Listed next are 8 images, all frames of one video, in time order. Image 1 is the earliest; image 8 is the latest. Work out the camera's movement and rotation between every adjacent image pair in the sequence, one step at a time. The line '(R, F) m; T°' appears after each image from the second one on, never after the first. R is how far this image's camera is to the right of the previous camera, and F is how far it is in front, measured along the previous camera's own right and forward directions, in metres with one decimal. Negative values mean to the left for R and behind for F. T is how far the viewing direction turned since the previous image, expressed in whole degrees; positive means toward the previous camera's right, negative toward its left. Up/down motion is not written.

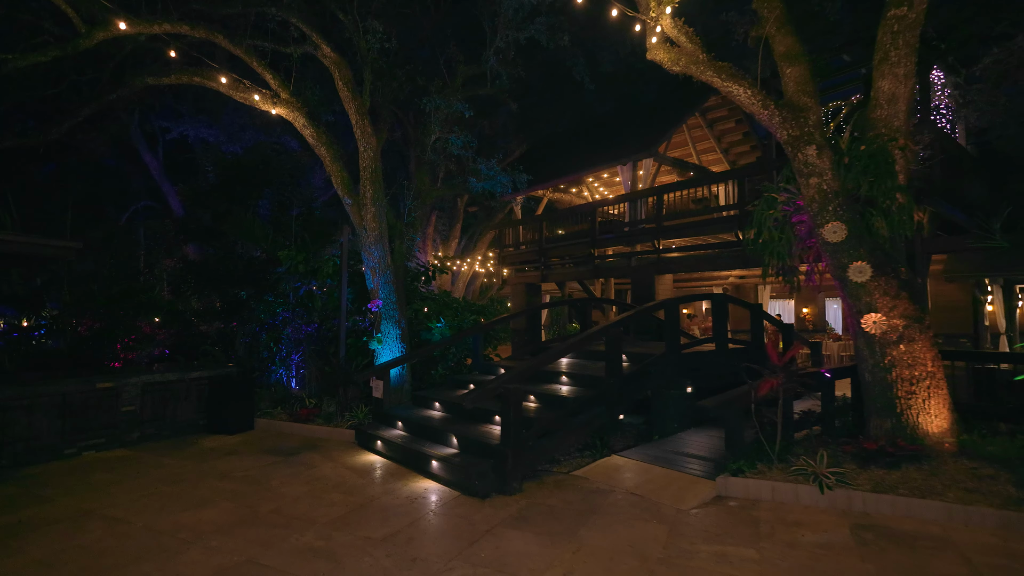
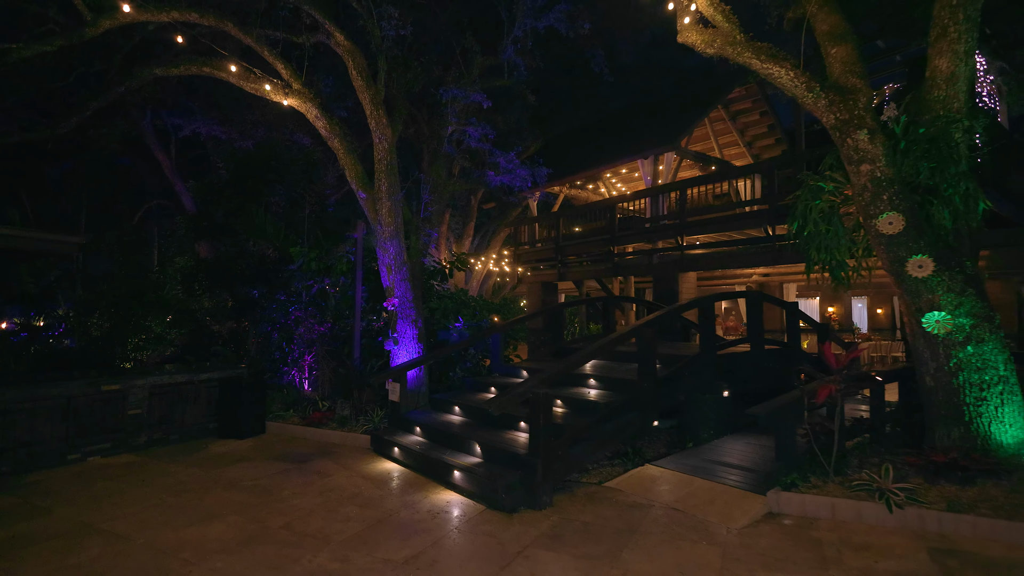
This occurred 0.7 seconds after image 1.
(-0.2, +0.4) m; -1°
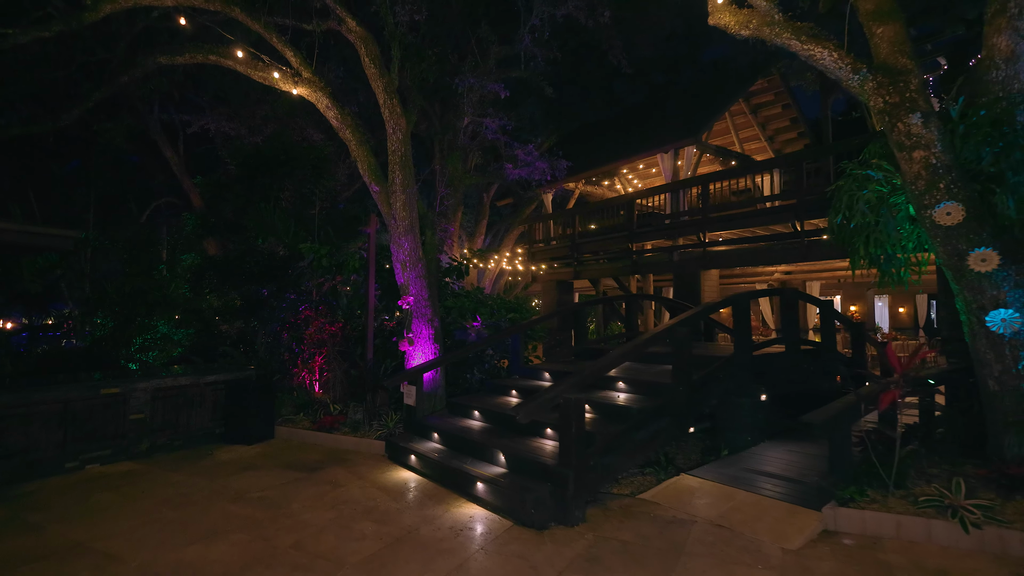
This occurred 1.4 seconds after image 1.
(-0.2, +0.3) m; -1°
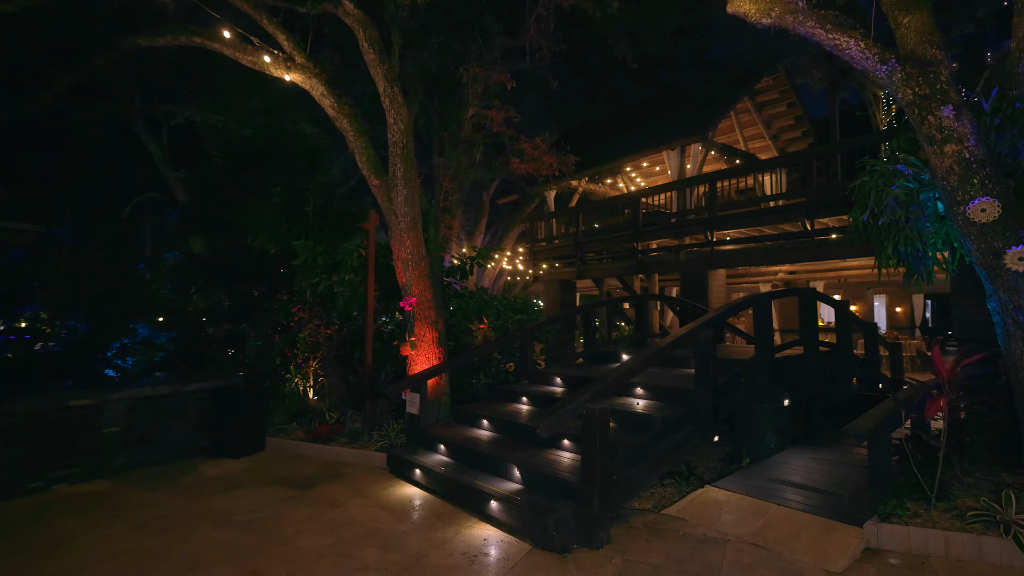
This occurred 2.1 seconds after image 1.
(-0.2, +0.3) m; +1°
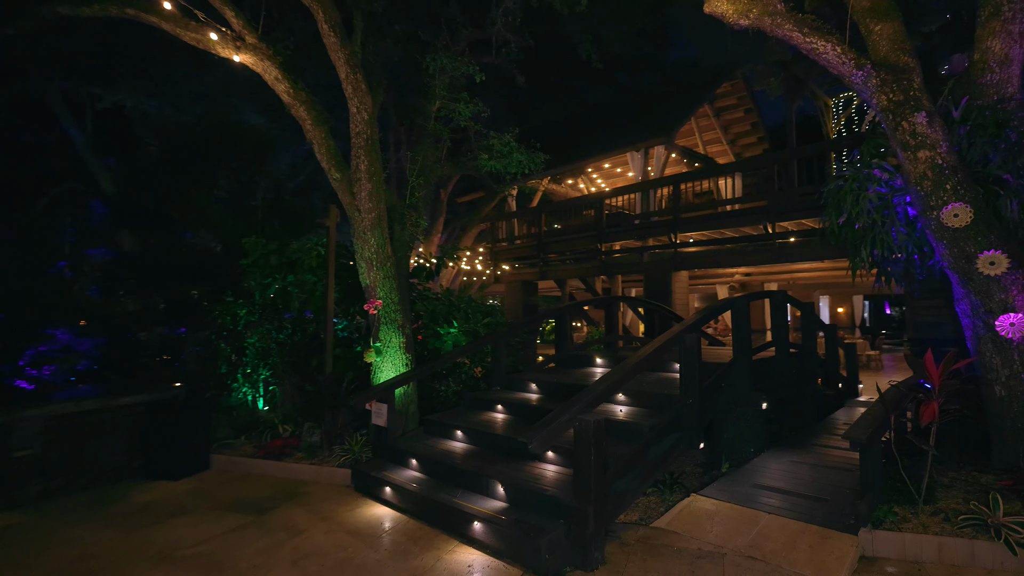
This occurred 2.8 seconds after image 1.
(-0.3, +0.3) m; +6°
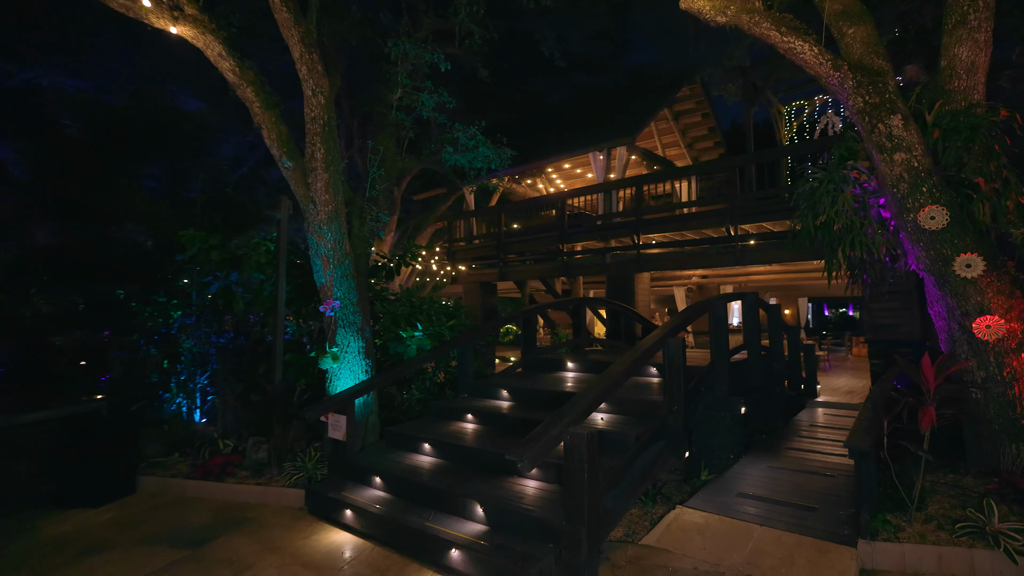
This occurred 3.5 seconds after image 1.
(-0.2, +0.4) m; +5°
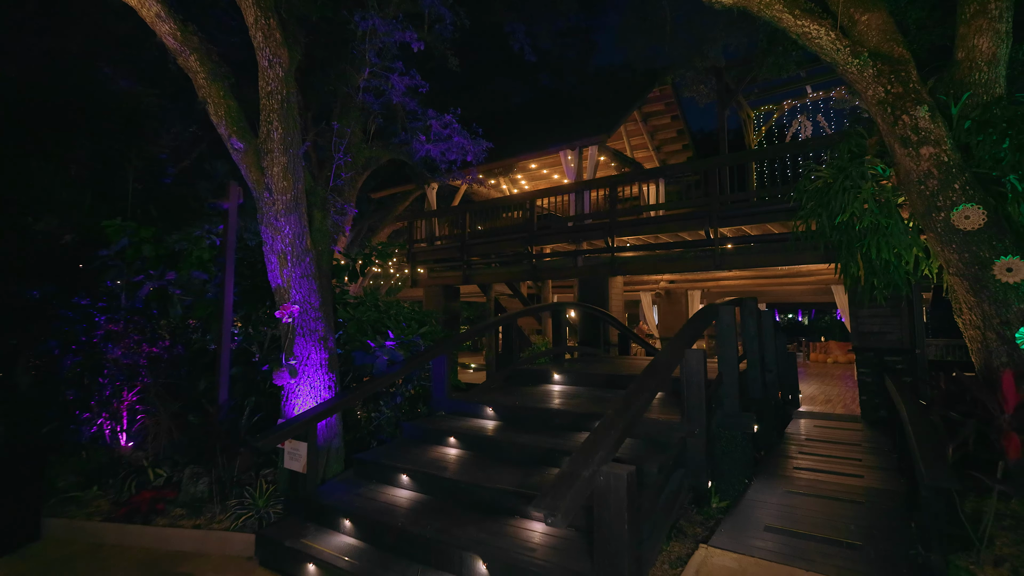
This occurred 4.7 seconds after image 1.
(-0.3, +0.7) m; +5°
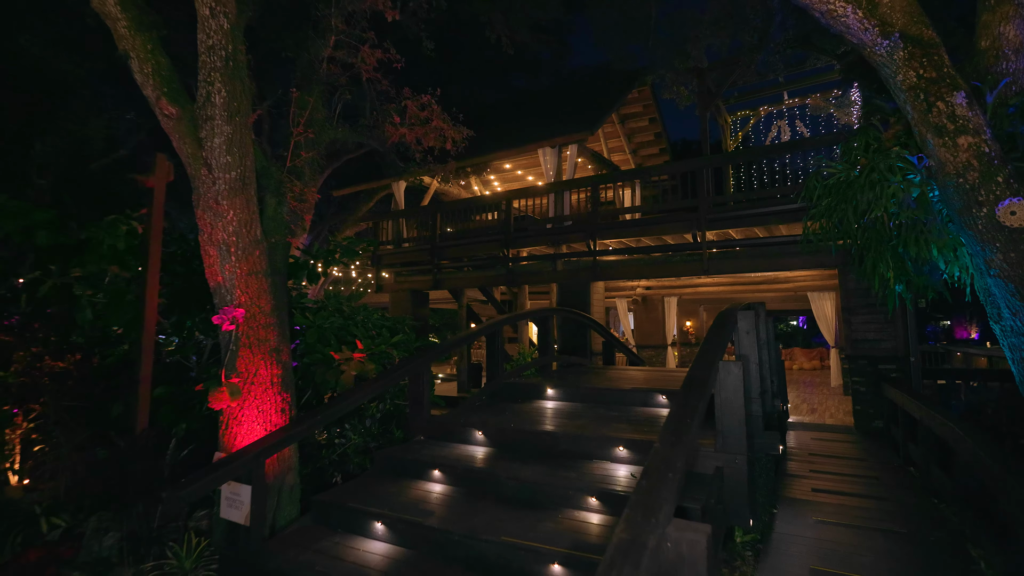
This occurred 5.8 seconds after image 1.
(-0.3, +0.7) m; +5°
